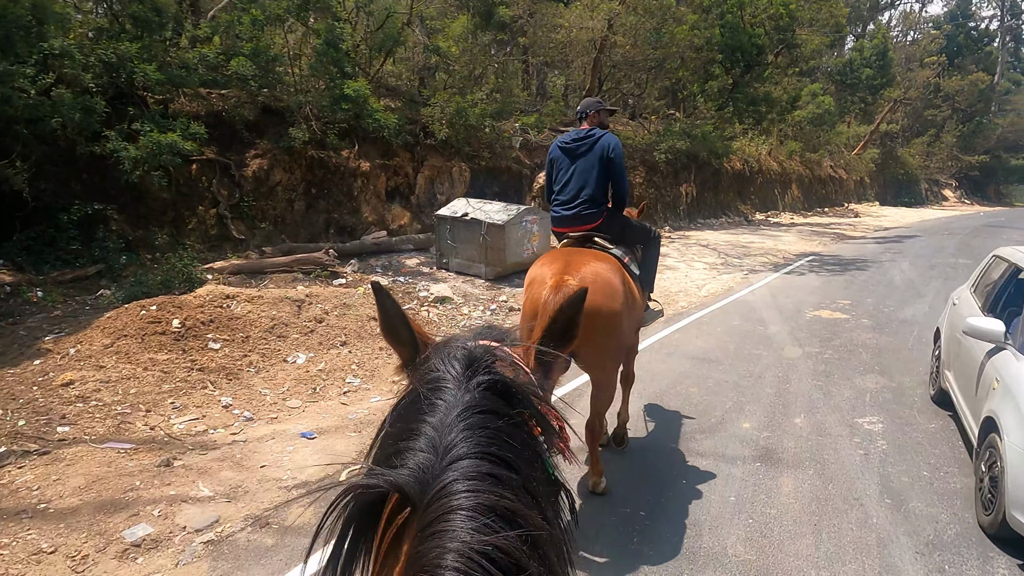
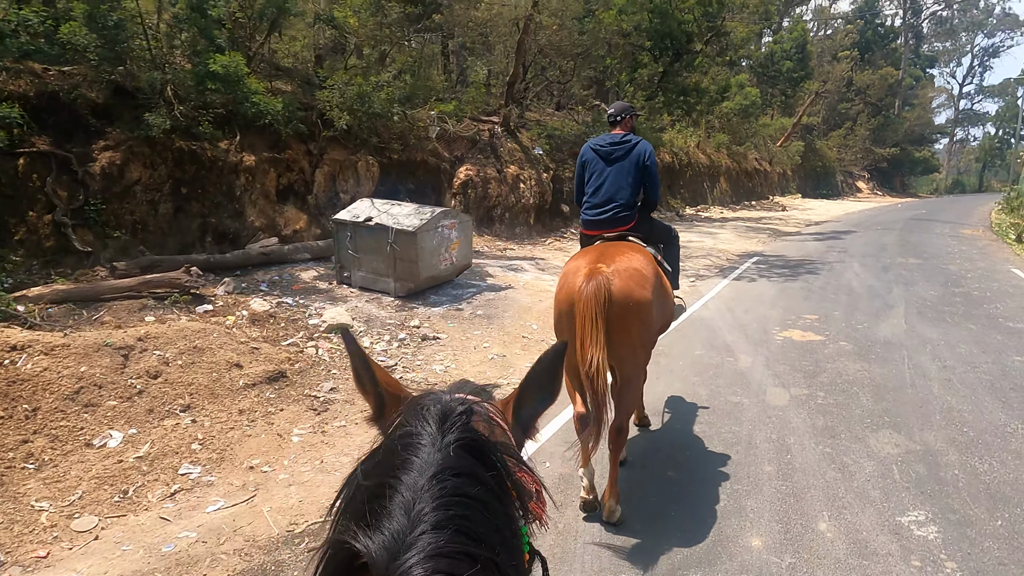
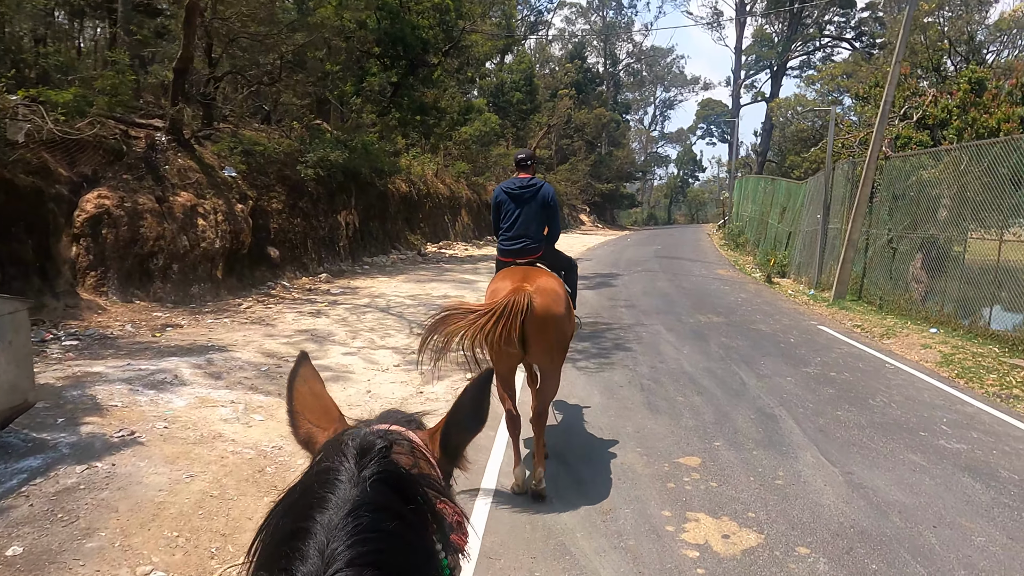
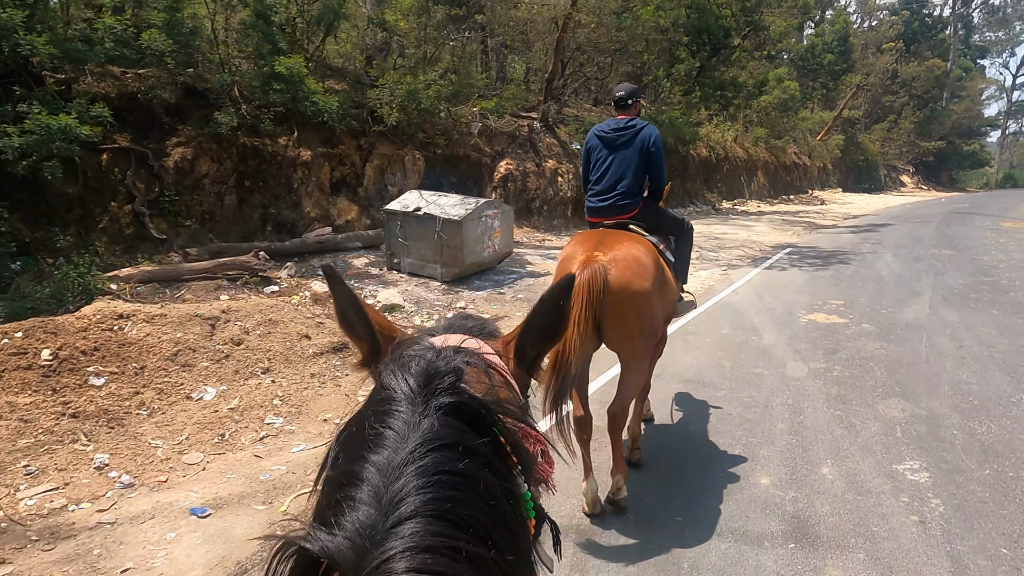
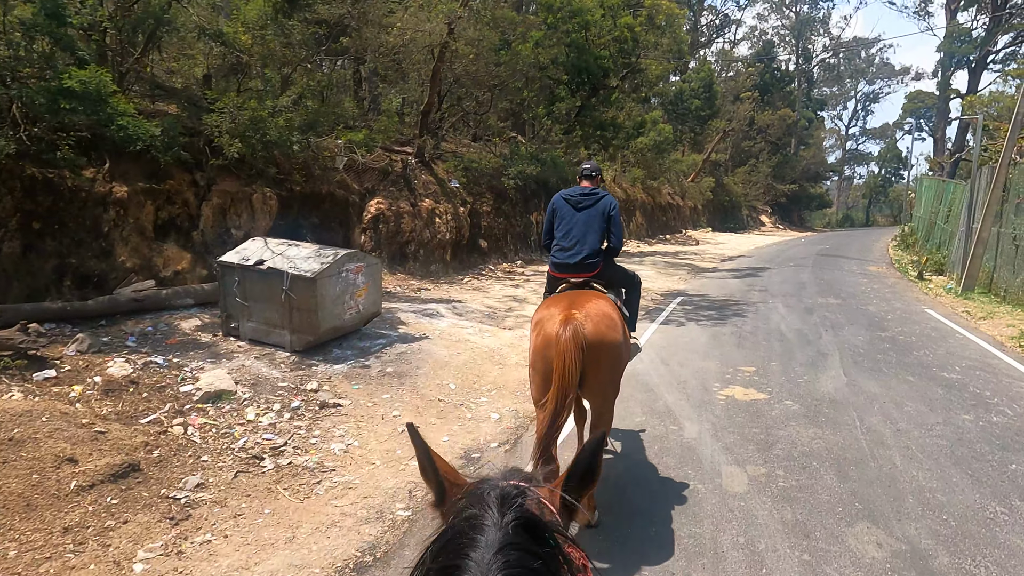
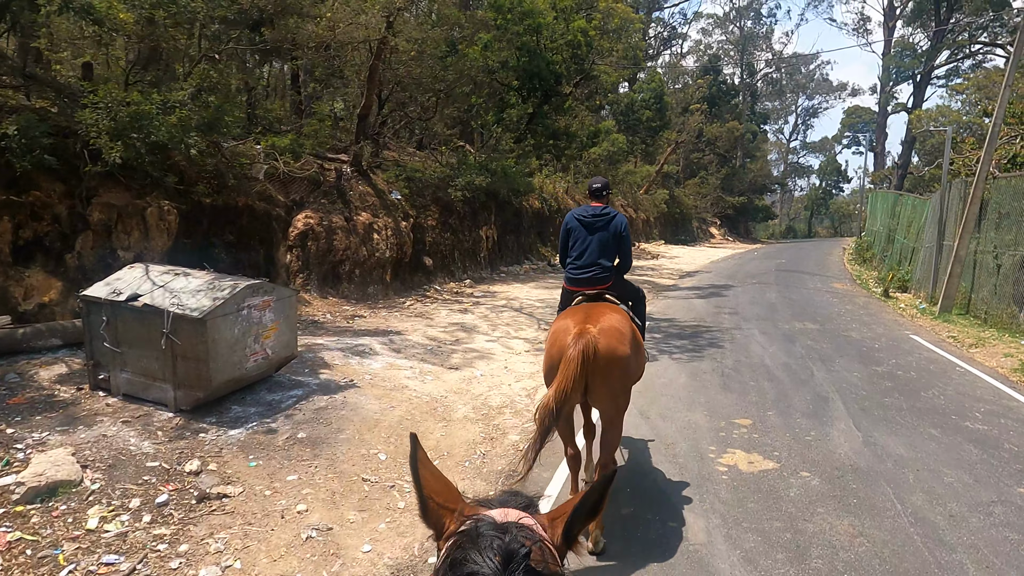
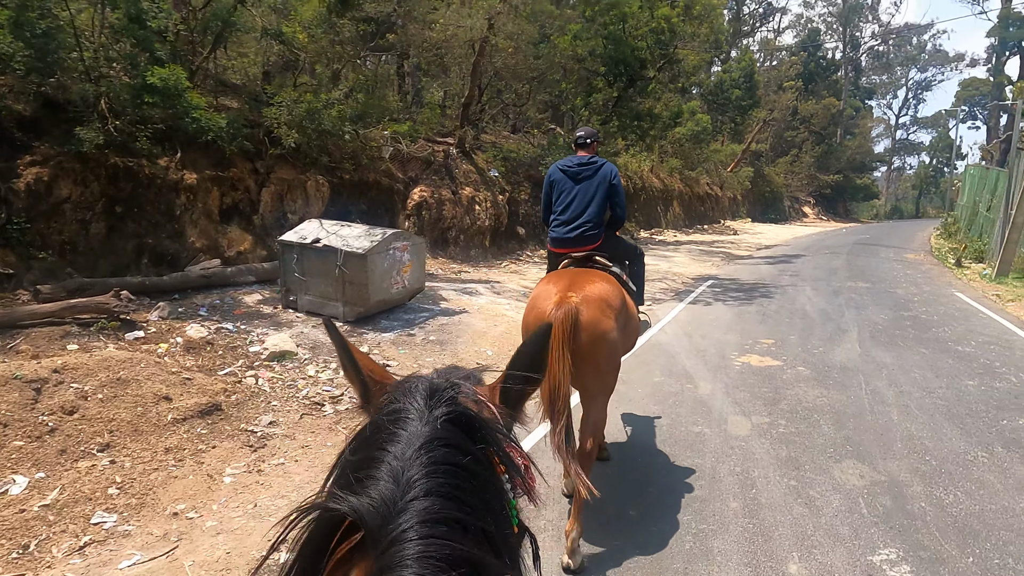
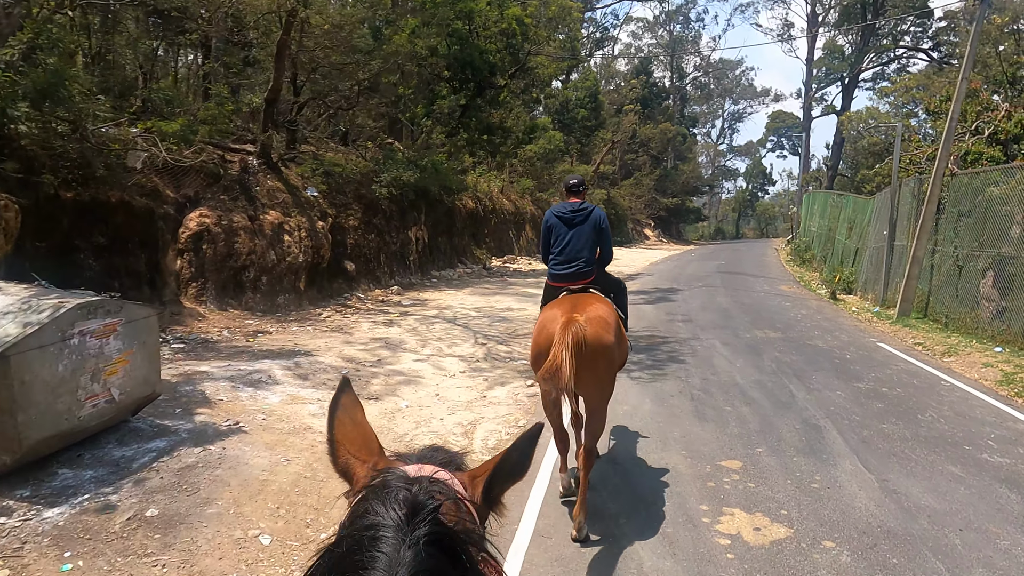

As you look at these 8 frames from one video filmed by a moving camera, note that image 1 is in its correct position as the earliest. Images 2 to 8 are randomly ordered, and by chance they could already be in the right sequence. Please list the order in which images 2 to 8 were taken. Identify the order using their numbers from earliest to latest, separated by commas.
4, 2, 7, 5, 6, 8, 3
